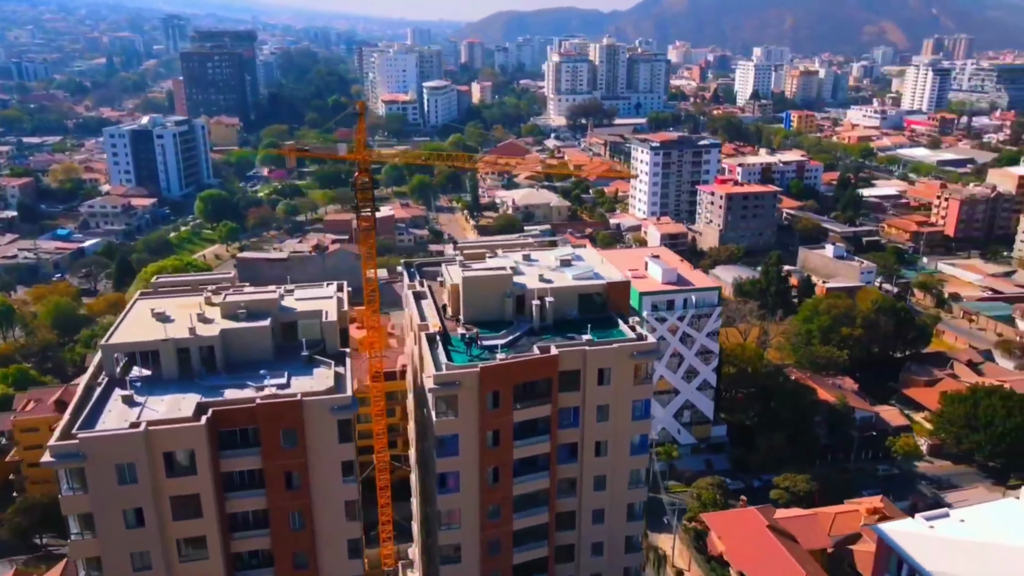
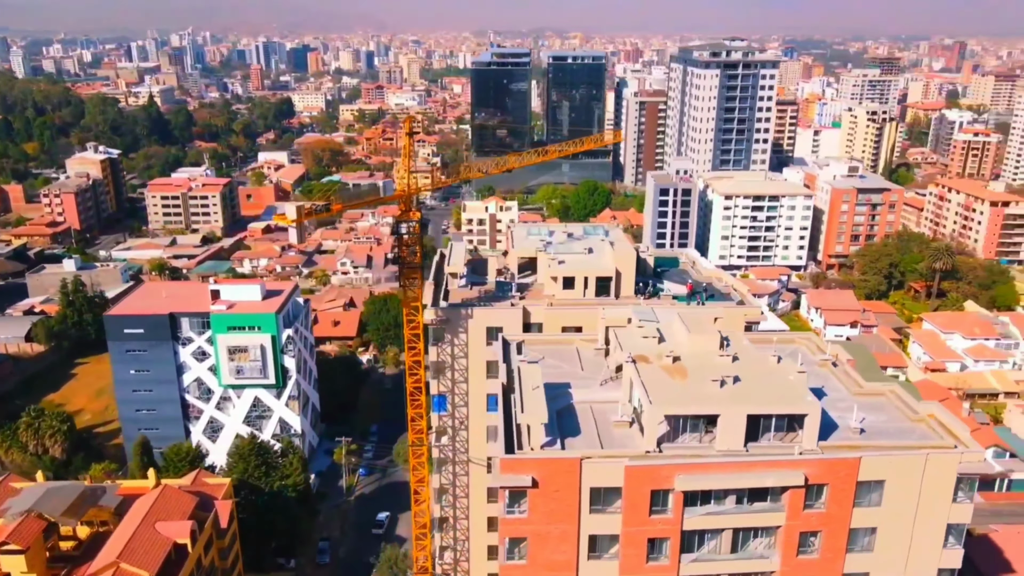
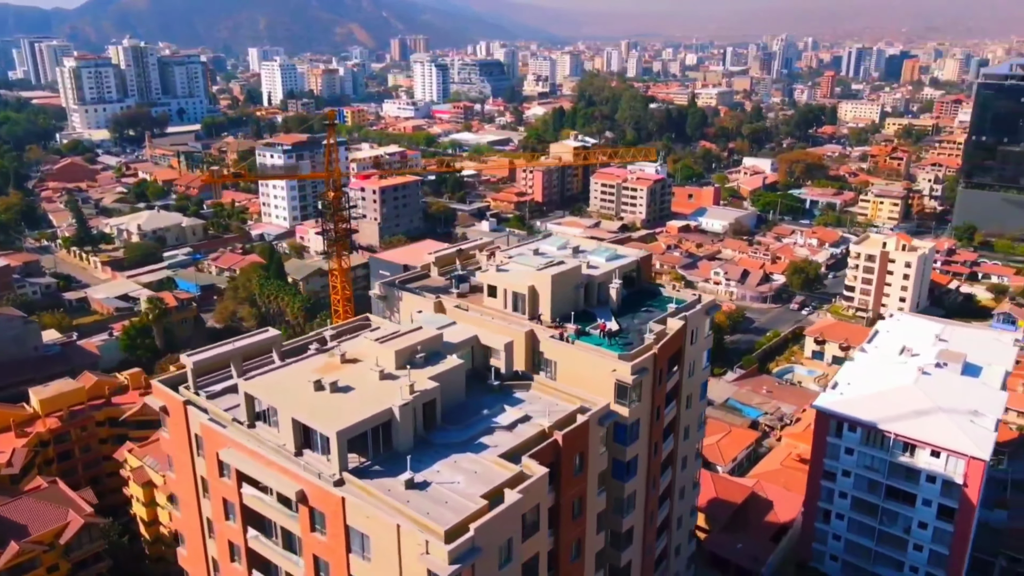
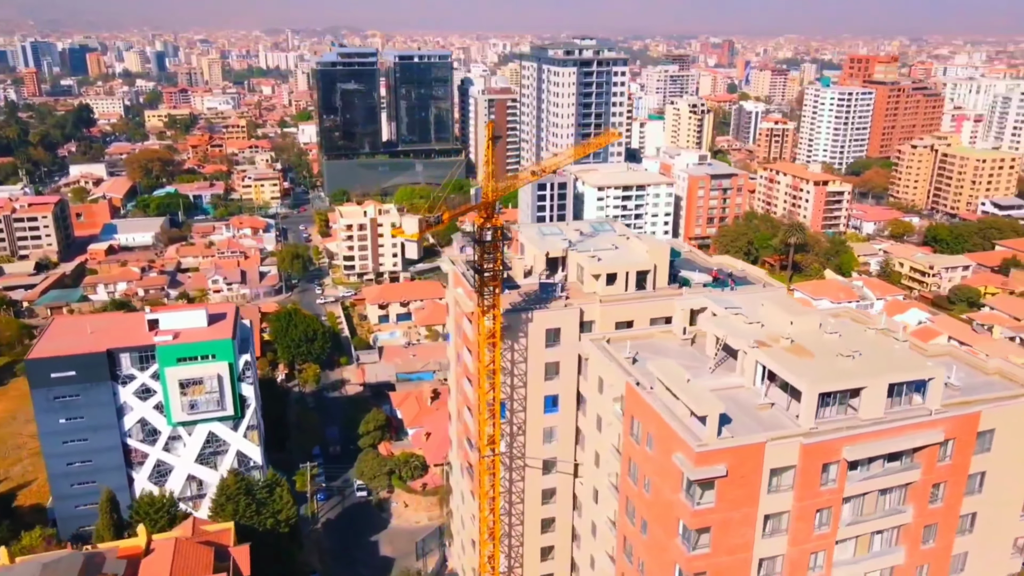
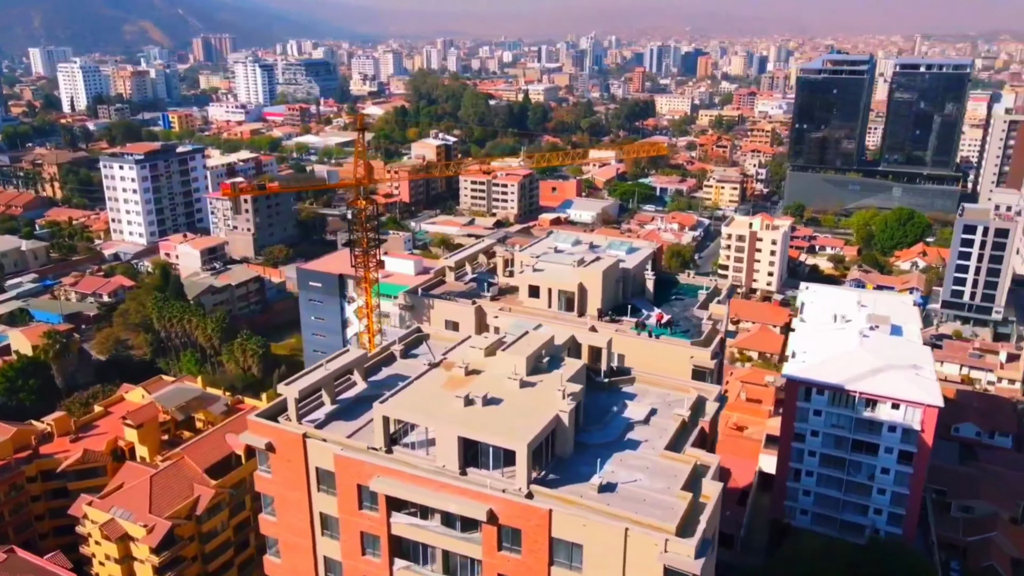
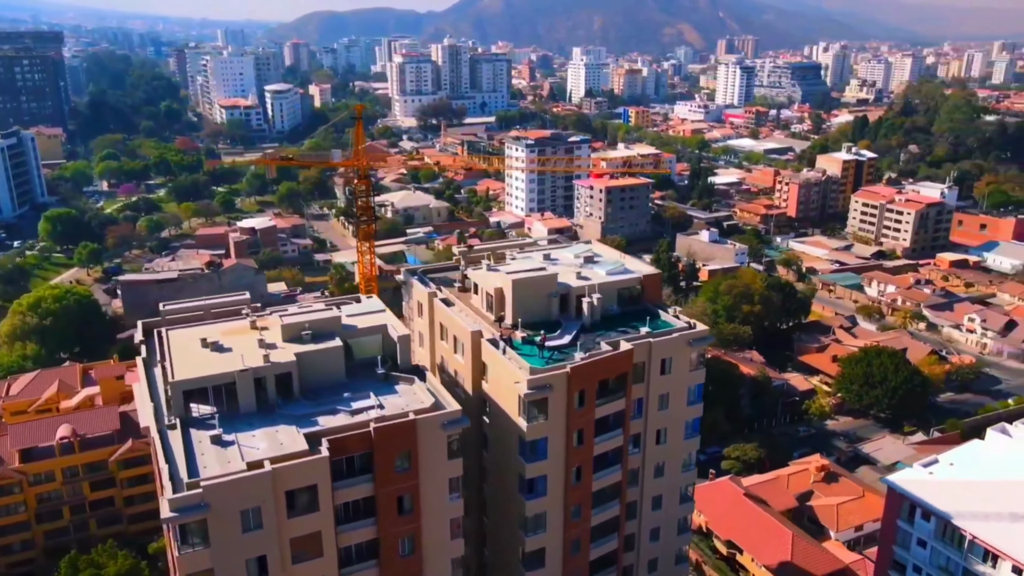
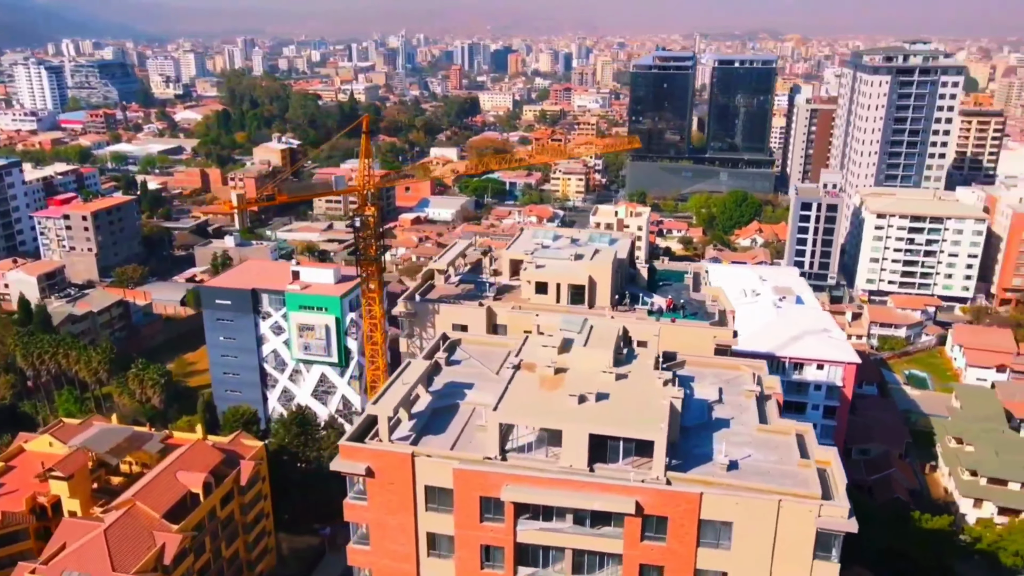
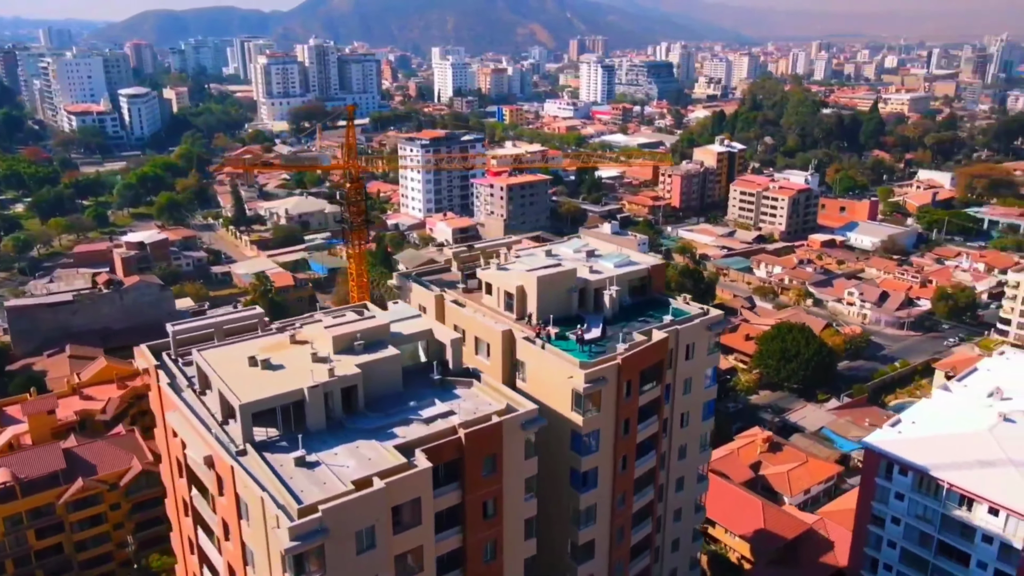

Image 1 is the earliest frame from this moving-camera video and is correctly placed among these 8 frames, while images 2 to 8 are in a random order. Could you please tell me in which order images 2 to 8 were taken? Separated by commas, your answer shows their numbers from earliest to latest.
6, 8, 3, 5, 7, 2, 4
